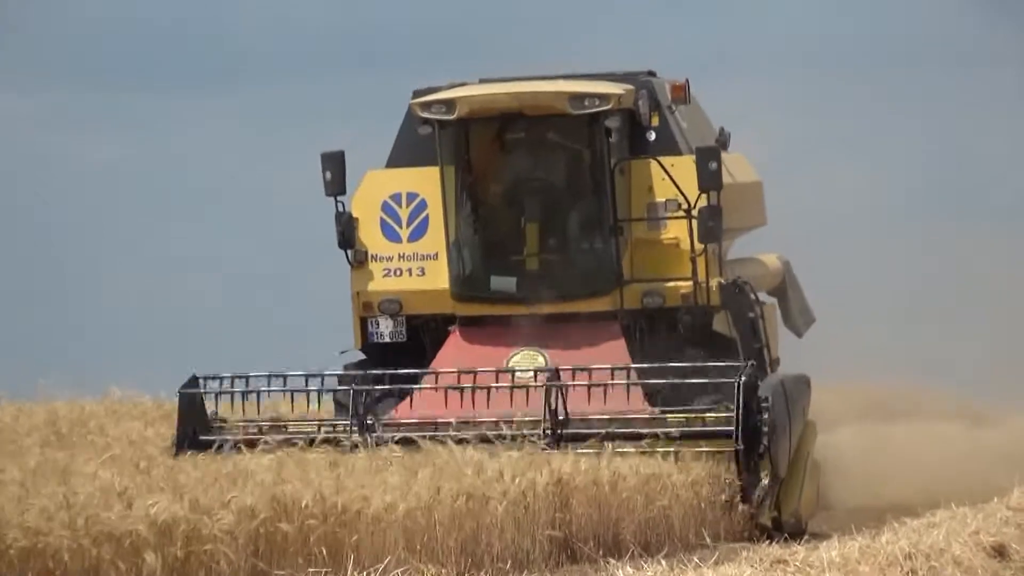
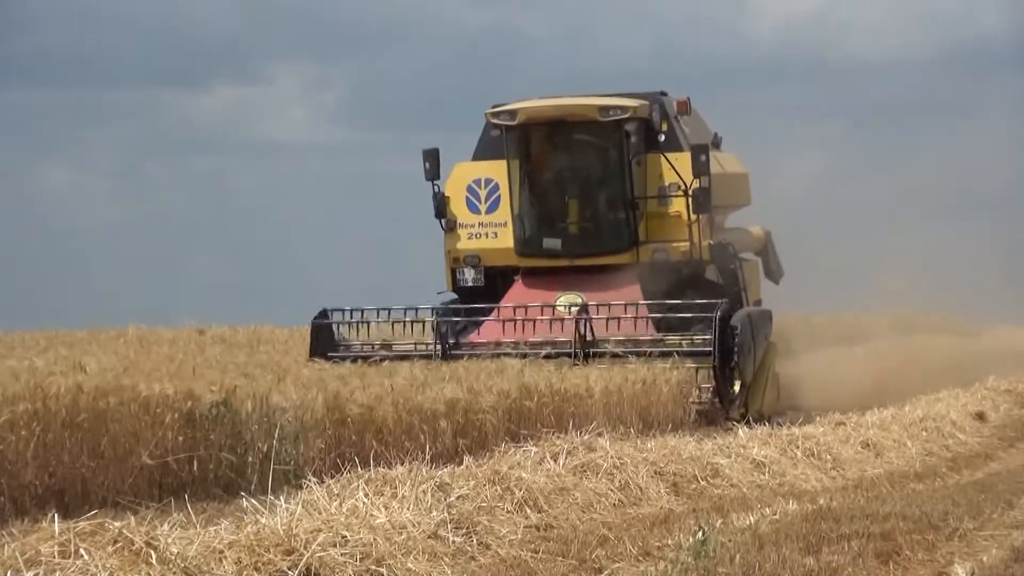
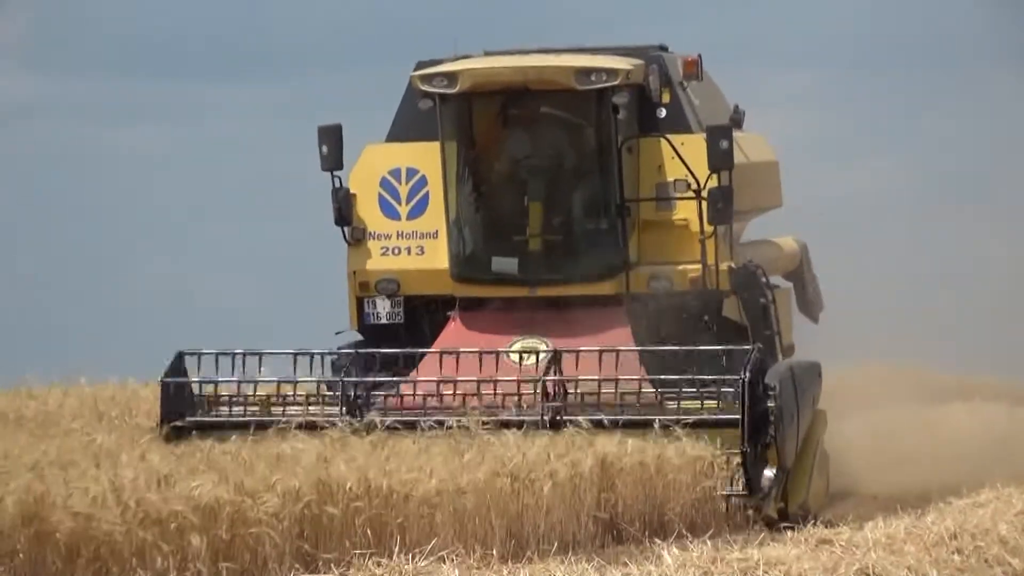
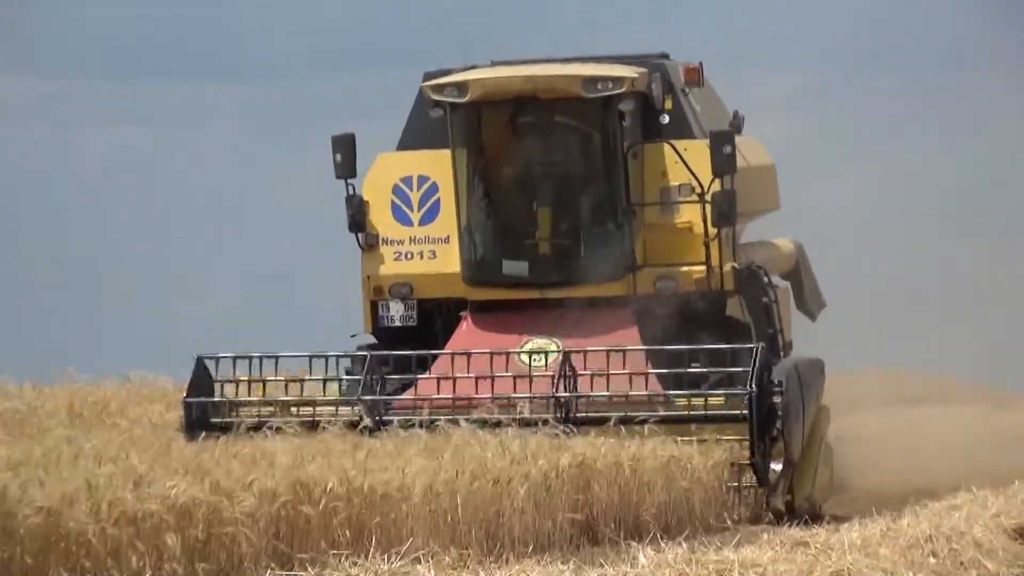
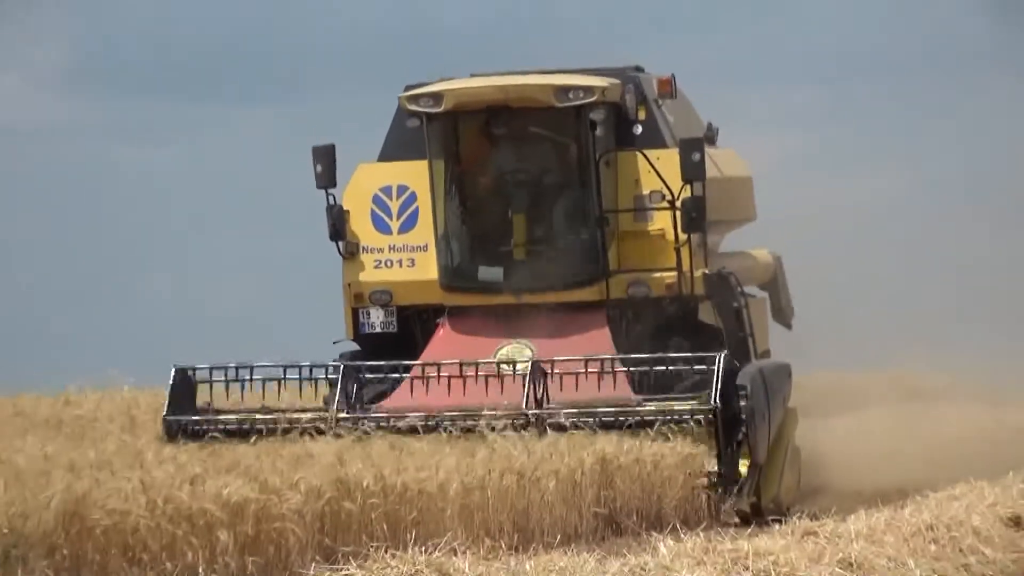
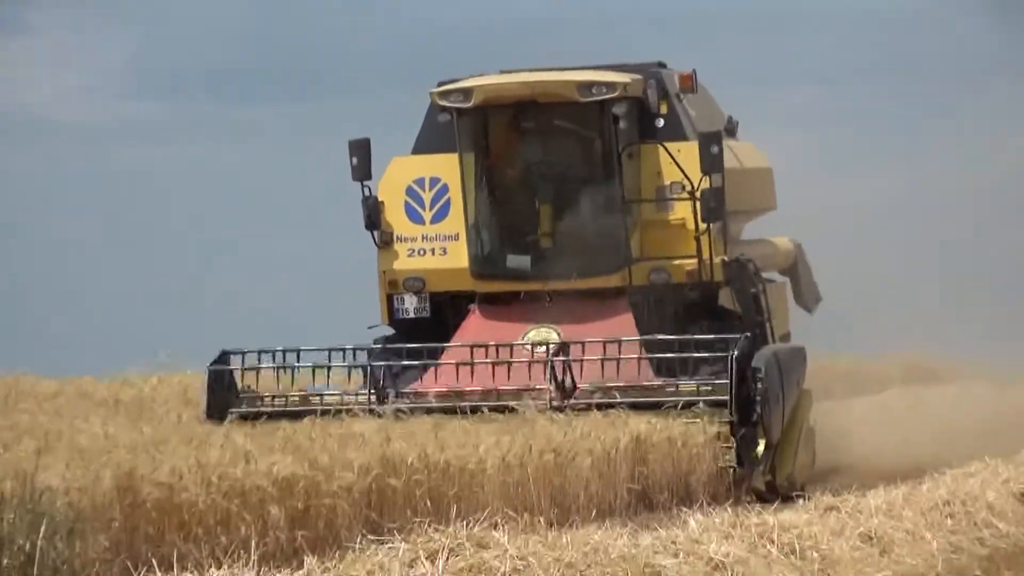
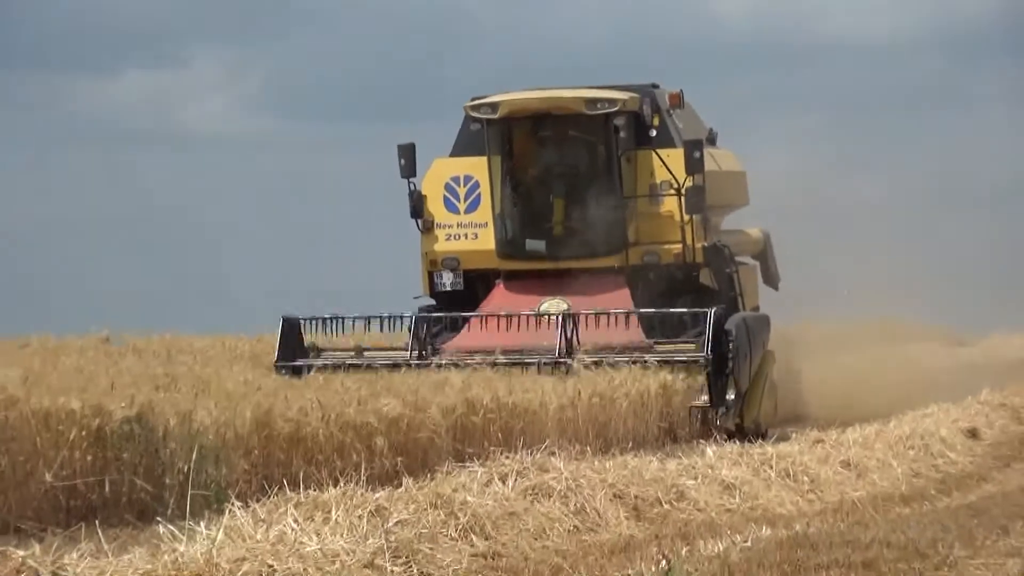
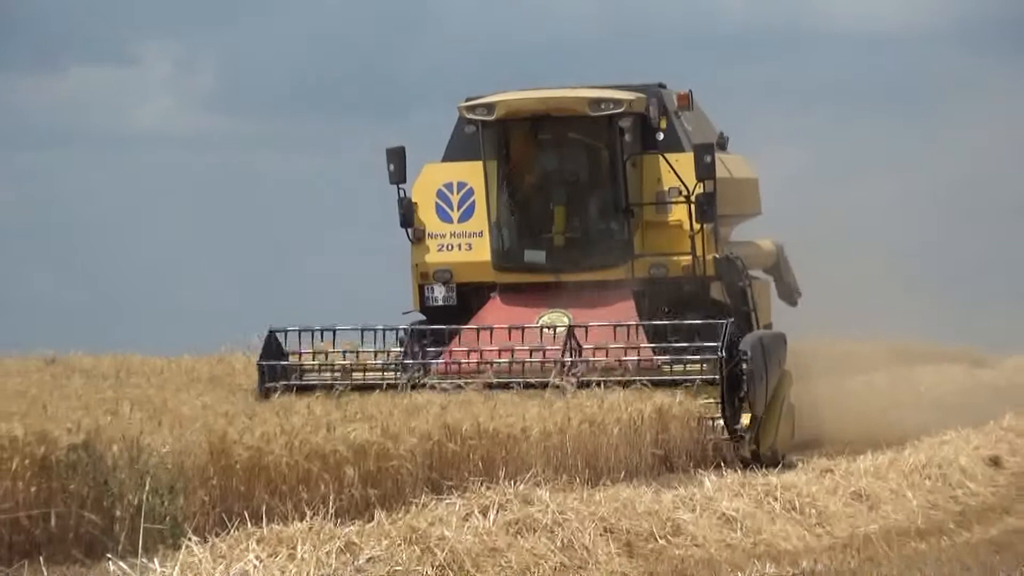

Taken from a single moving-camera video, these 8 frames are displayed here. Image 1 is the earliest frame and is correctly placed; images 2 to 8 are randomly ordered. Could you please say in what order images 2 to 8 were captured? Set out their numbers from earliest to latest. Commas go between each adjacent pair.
4, 3, 5, 6, 8, 7, 2
